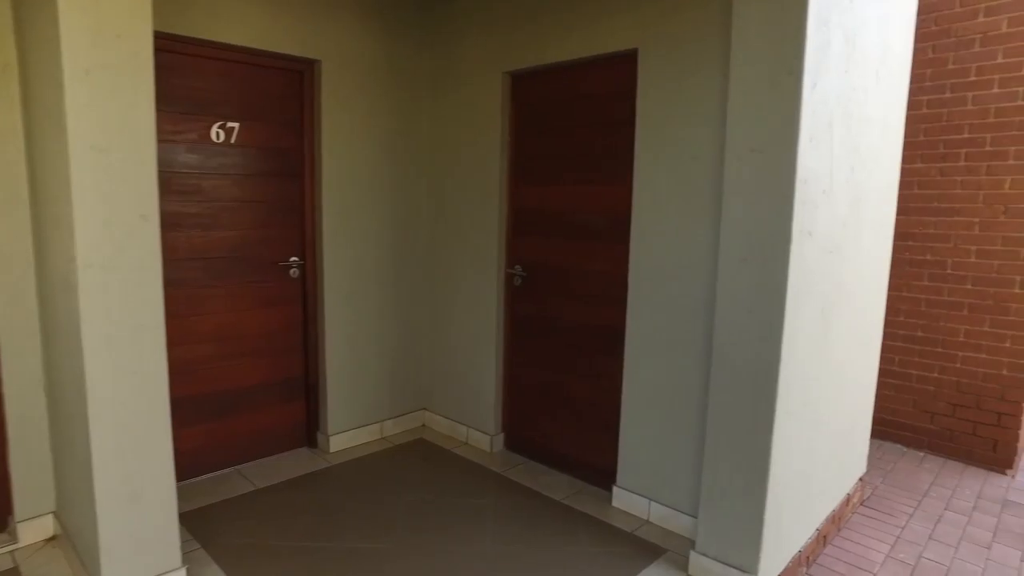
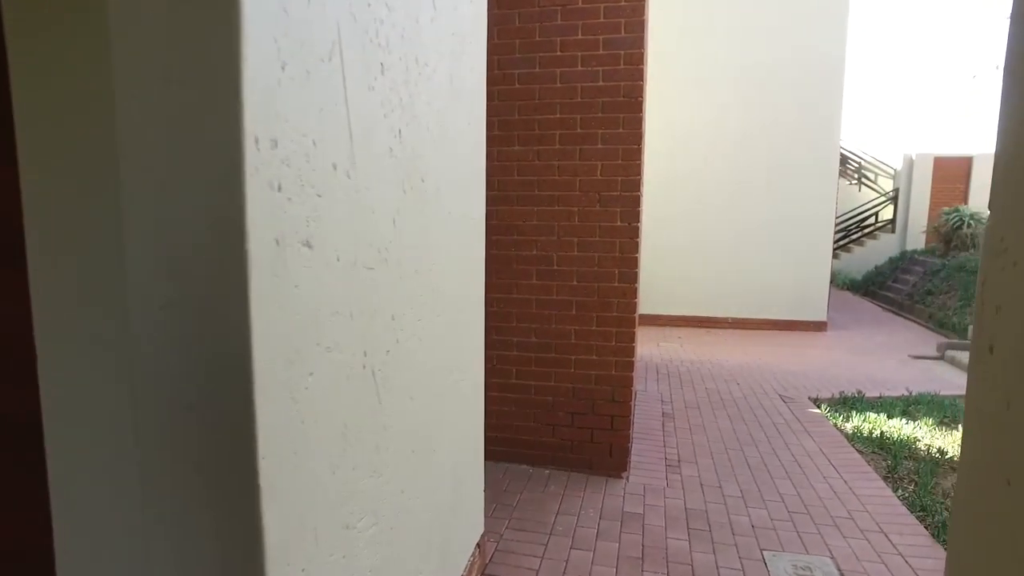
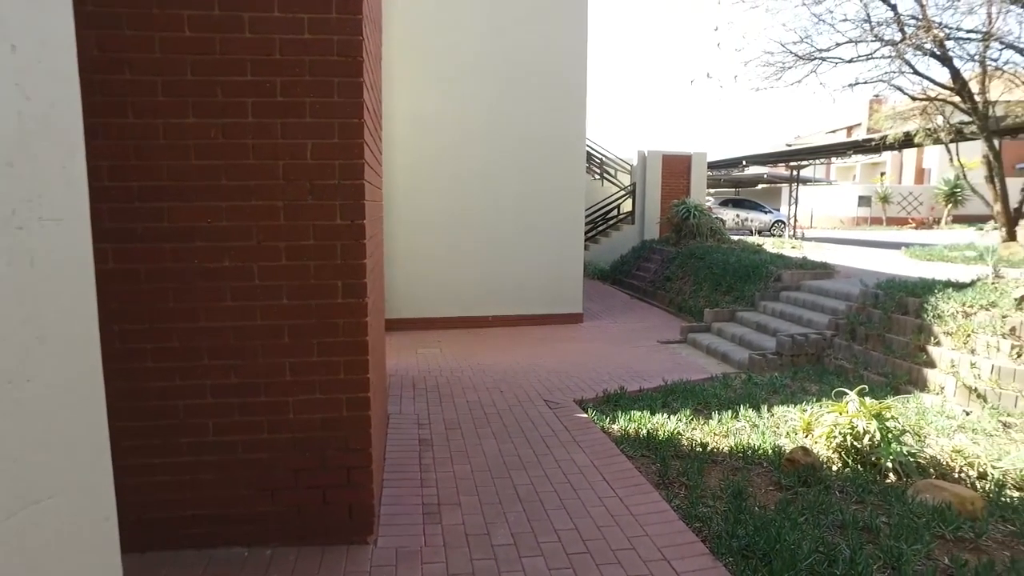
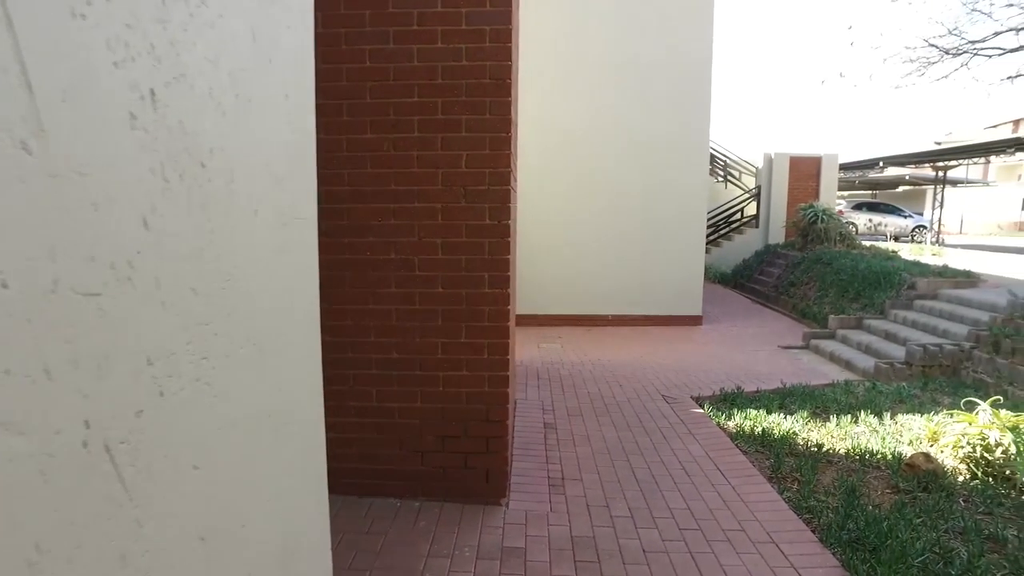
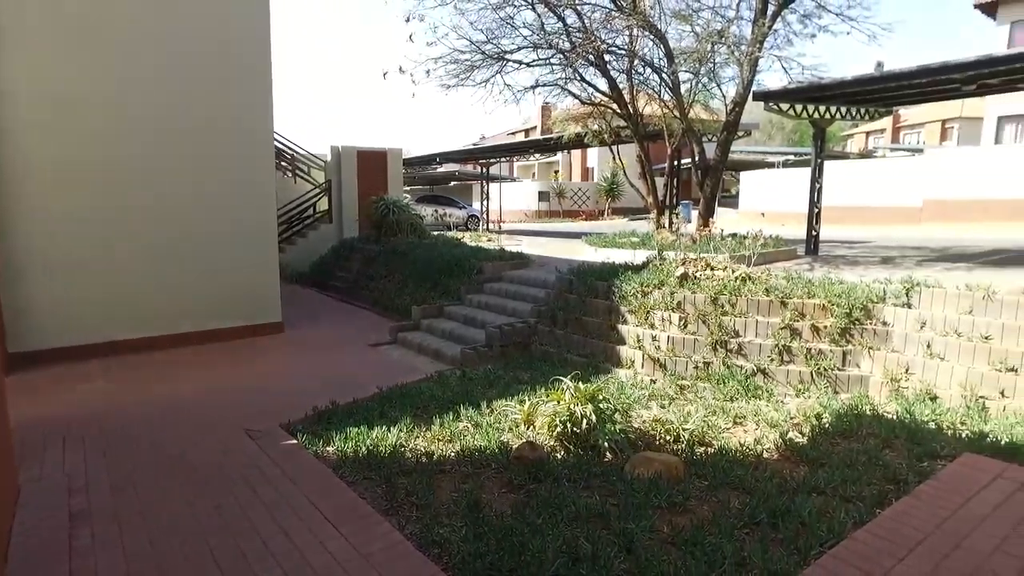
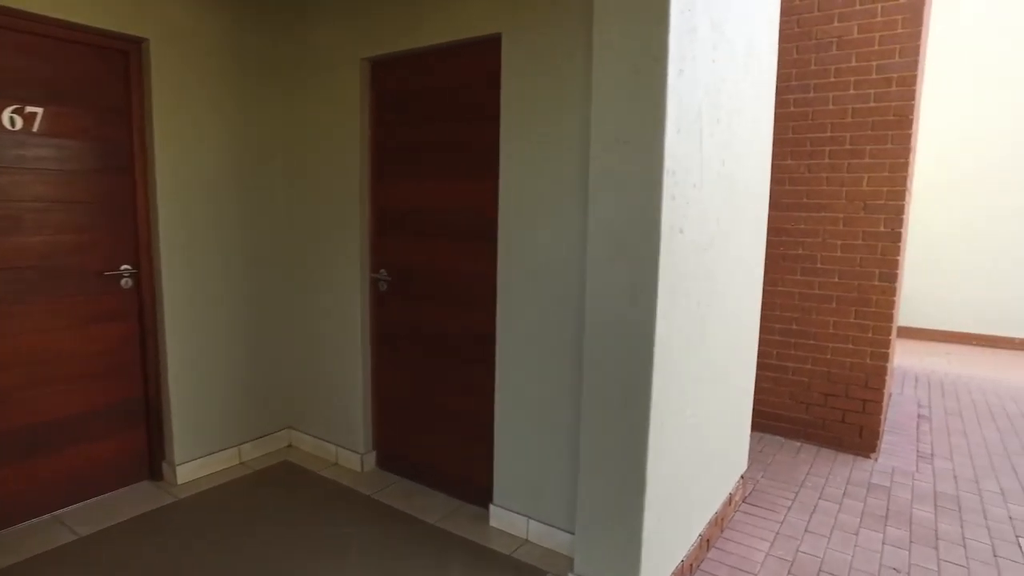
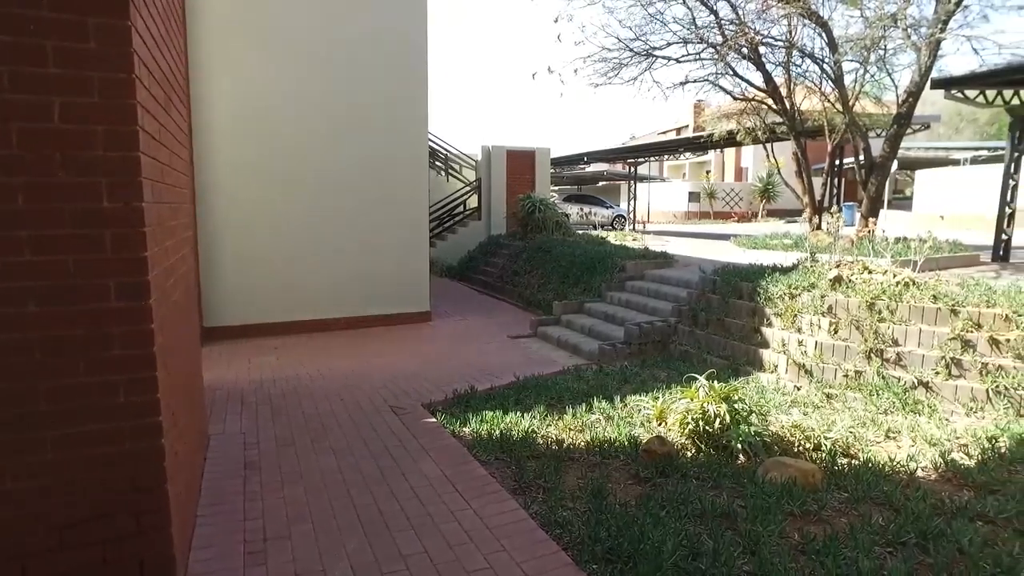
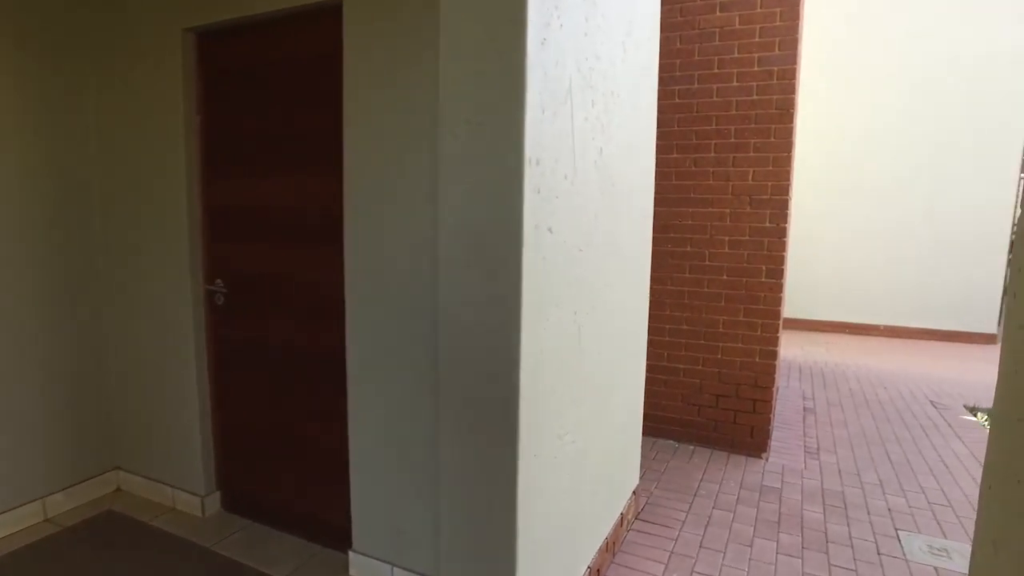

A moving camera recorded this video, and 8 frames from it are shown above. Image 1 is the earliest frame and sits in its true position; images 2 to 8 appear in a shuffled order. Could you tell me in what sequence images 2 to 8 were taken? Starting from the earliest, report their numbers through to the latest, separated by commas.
6, 8, 2, 4, 3, 7, 5
